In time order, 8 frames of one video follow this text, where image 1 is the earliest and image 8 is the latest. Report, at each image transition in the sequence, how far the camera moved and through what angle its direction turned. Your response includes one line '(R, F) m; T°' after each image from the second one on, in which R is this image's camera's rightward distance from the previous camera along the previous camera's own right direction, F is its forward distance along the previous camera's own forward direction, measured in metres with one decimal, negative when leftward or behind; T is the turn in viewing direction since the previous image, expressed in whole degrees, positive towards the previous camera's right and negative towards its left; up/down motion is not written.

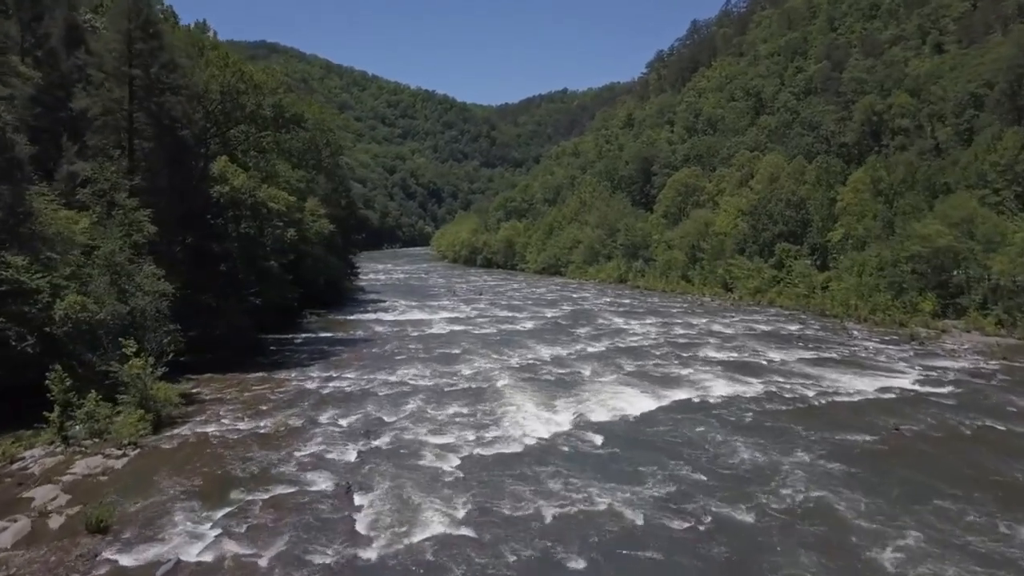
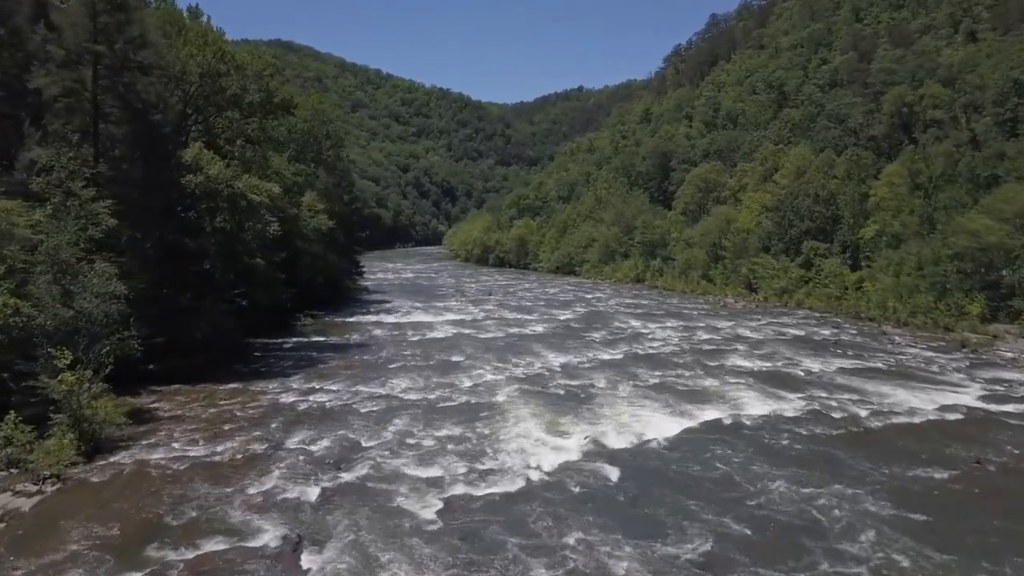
(+0.3, +3.0) m; -1°
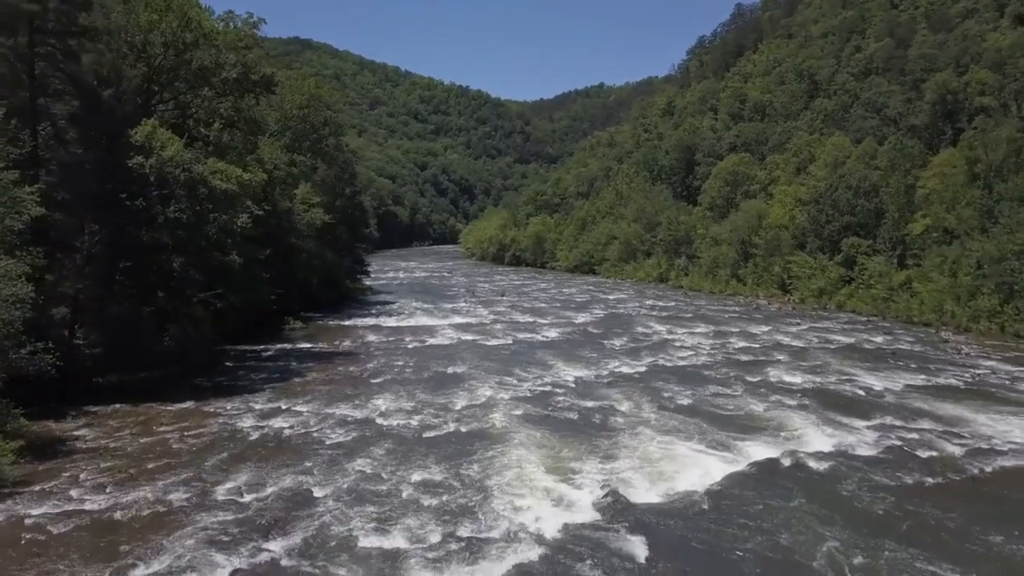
(+0.4, +3.9) m; -1°
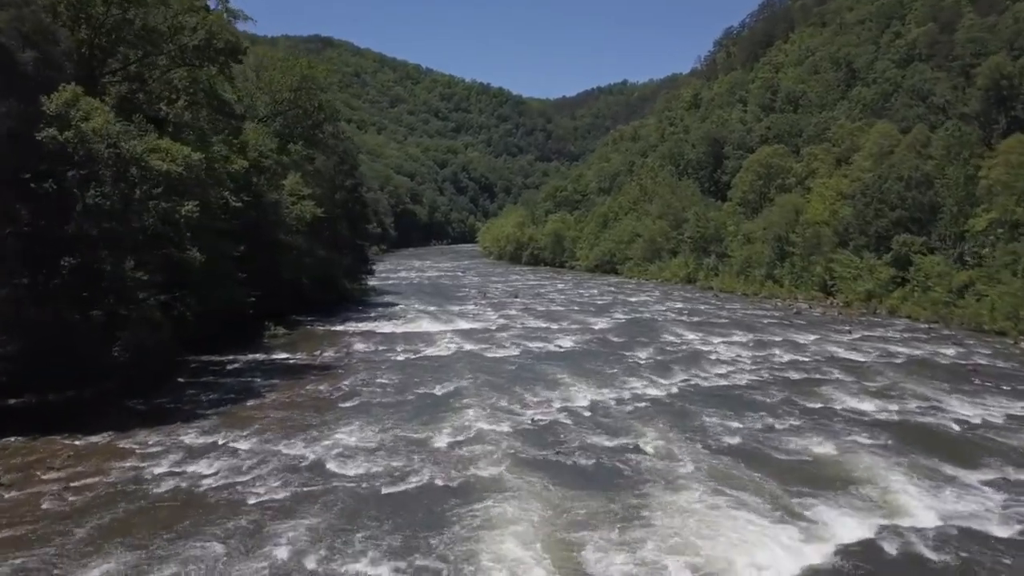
(+0.5, +4.3) m; -2°
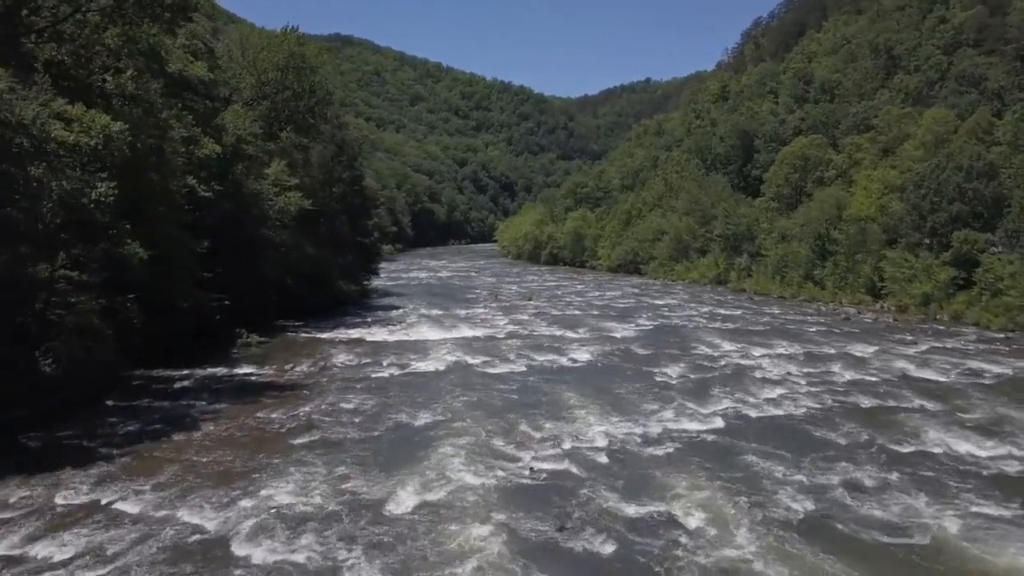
(+0.5, +4.3) m; -2°
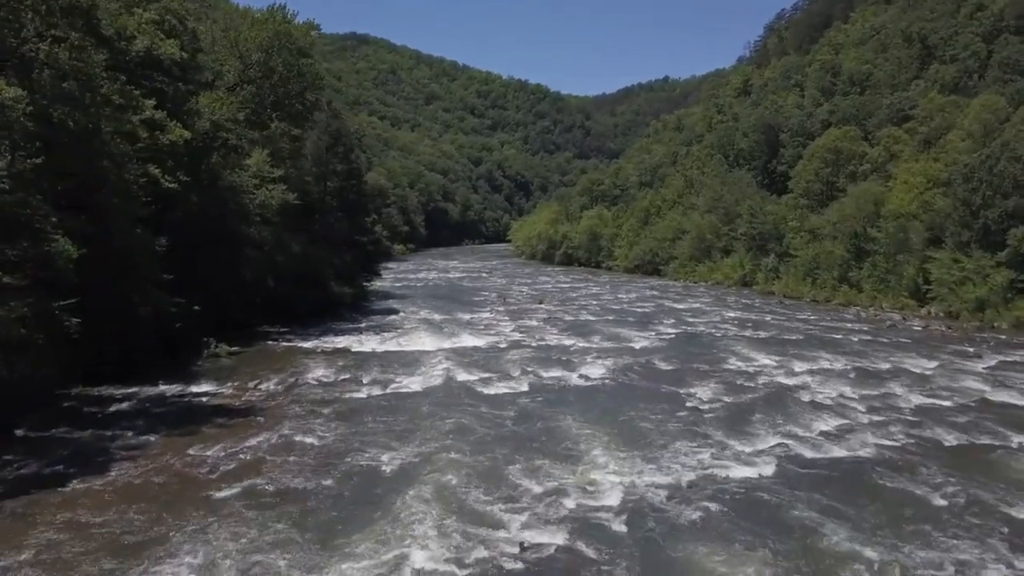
(+0.4, +3.4) m; -1°
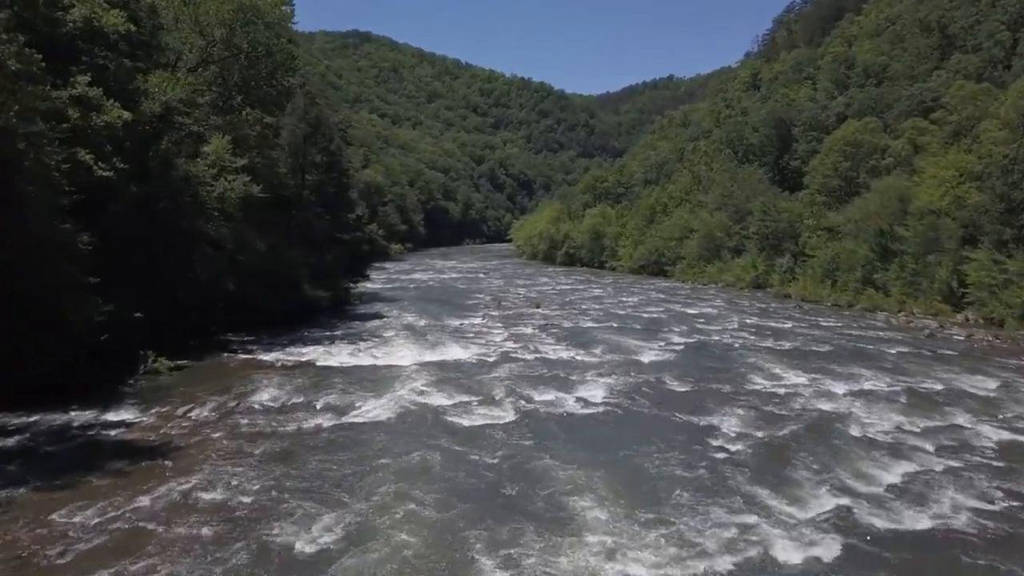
(+0.4, +3.4) m; 0°
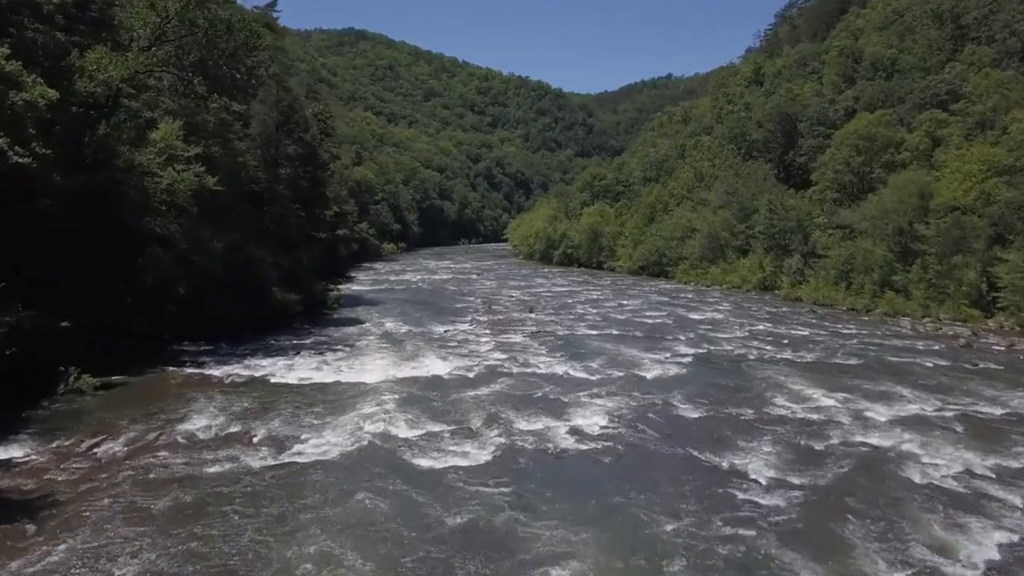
(+0.3, +3.0) m; 0°
